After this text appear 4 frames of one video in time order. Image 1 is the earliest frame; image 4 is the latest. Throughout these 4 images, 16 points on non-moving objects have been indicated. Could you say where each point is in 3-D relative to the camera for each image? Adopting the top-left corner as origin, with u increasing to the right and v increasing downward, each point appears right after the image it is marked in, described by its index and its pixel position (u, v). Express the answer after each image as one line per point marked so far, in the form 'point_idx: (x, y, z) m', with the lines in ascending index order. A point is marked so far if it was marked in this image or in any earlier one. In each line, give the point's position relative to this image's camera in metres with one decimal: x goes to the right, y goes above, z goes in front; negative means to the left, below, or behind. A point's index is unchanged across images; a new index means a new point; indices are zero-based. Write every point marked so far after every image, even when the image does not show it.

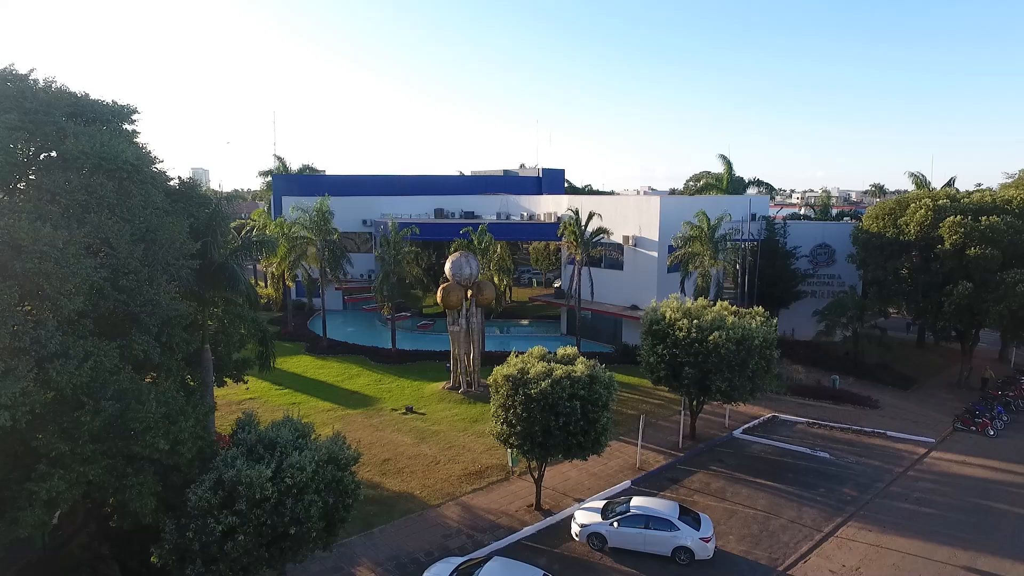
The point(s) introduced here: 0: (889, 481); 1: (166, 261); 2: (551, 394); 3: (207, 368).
0: (+11.2, -5.7, +19.1) m
1: (-7.5, +0.5, +13.6) m
2: (+0.9, -2.4, +14.7) m
3: (-7.6, -2.0, +15.9) m
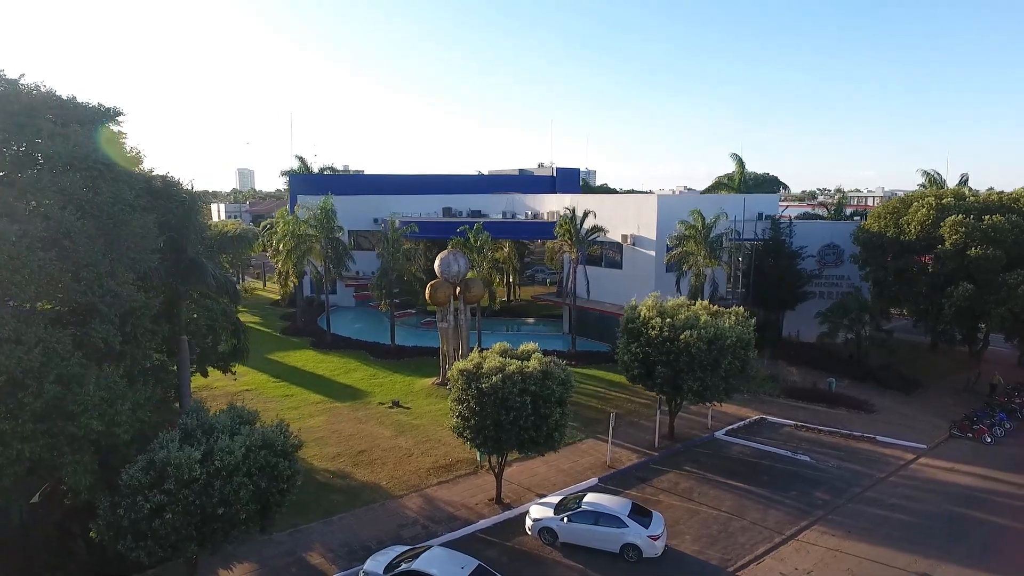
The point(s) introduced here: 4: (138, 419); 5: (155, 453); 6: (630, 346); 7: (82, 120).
0: (+10.3, -5.8, +18.6) m
1: (-8.6, +0.7, +14.4) m
2: (-0.3, -2.3, +14.9) m
3: (-8.6, -1.8, +16.6) m
4: (-7.1, -2.5, +12.0) m
5: (-6.2, -2.9, +11.1) m
6: (+3.7, -1.8, +19.9) m
7: (-10.0, +4.0, +14.9) m
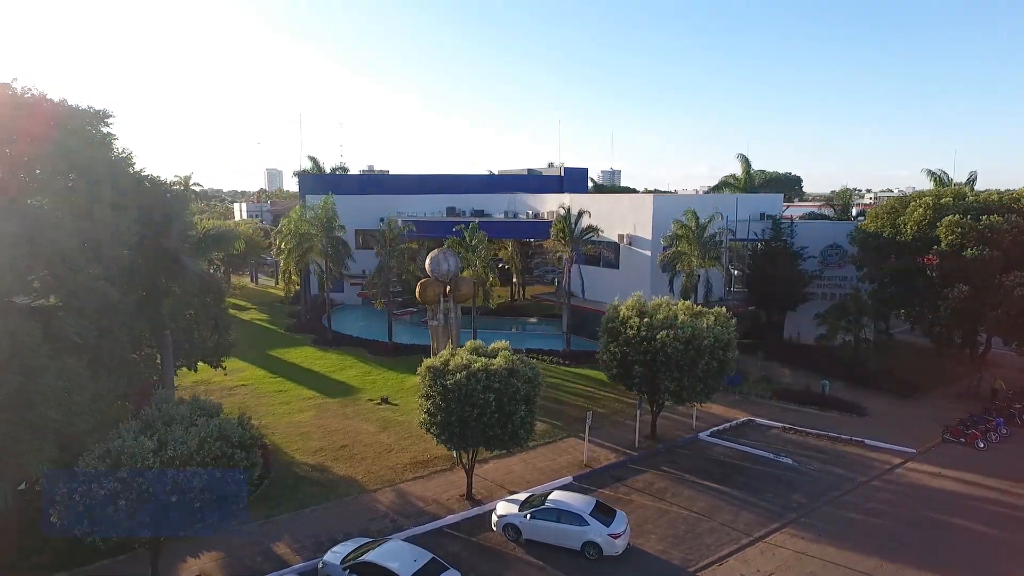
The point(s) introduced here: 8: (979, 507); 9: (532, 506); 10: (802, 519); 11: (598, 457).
0: (+9.6, -5.8, +18.3) m
1: (-9.5, +0.8, +14.9) m
2: (-1.1, -2.3, +15.1) m
3: (-9.4, -1.7, +17.2) m
4: (-8.0, -2.4, +12.5) m
5: (-7.2, -2.8, +11.6) m
6: (+3.1, -1.8, +19.9) m
7: (-10.8, +4.1, +15.5) m
8: (+12.5, -5.9, +17.1) m
9: (+0.5, -5.3, +15.5) m
10: (+7.5, -6.0, +16.7) m
11: (+2.7, -5.2, +19.7) m
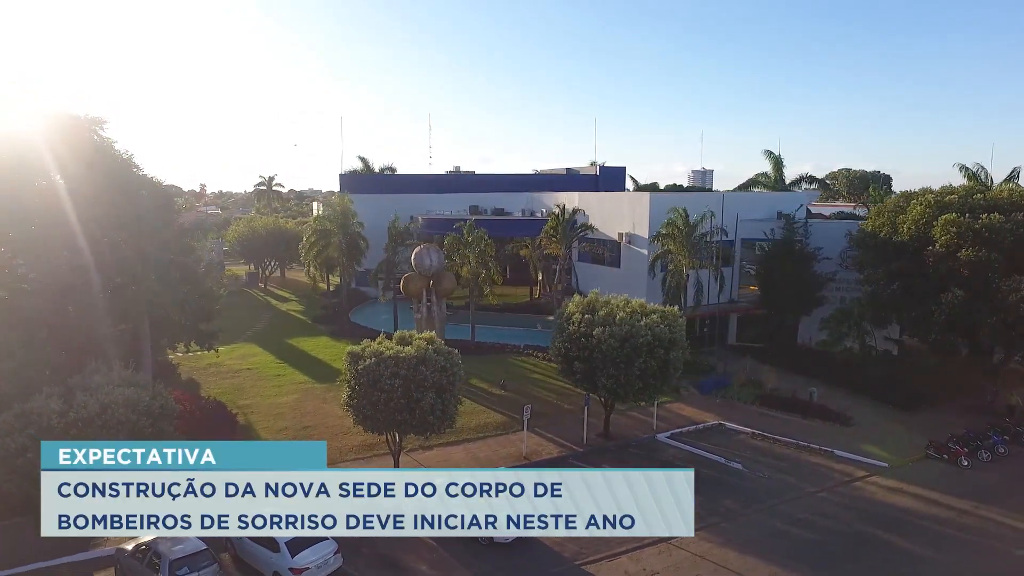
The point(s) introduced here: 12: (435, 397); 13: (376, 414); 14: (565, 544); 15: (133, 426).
0: (+7.6, -5.8, +17.5) m
1: (-11.6, +1.2, +16.9) m
2: (-3.4, -2.1, +15.9) m
3: (-11.3, -1.3, +19.2) m
4: (-10.7, -2.0, +14.4) m
5: (-10.0, -2.4, +13.3) m
6: (+1.4, -1.6, +20.1) m
7: (-12.8, +4.5, +17.7) m
8: (+10.3, -5.9, +15.9) m
9: (-1.9, -5.1, +16.1) m
10: (+5.3, -6.0, +16.2) m
11: (+0.9, -5.1, +19.9) m
12: (-1.9, -2.8, +16.3) m
13: (-3.4, -3.2, +16.1) m
14: (+1.3, -6.1, +15.3) m
15: (-8.2, -2.9, +13.6) m
